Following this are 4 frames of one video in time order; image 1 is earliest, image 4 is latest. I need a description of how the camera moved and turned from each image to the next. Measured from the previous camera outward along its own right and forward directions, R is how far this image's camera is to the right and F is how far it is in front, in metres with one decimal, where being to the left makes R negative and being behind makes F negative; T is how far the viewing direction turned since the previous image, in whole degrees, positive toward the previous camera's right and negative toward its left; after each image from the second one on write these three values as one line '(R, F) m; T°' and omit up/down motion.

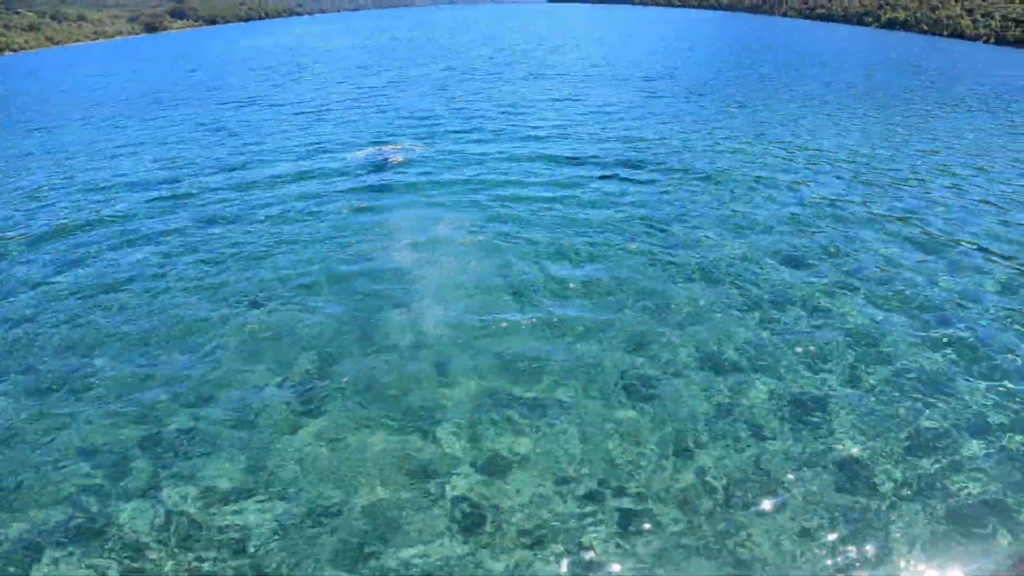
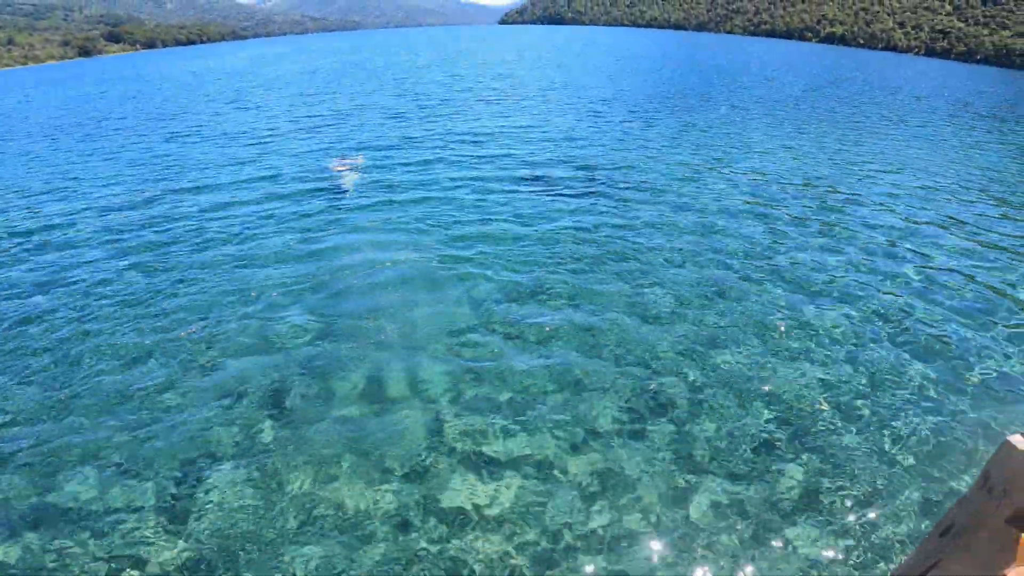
(+1.5, -1.5) m; -8°
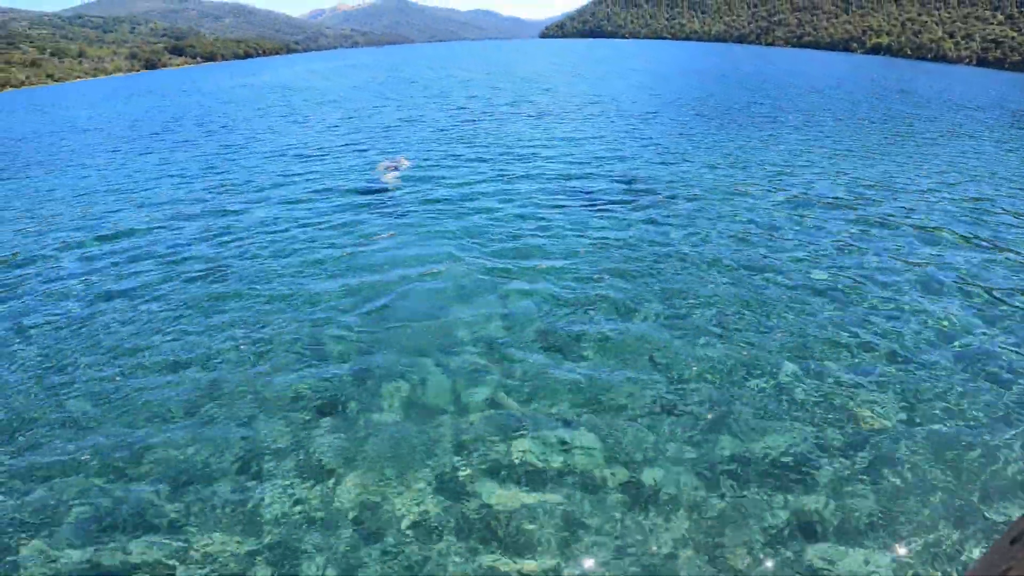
(-0.4, -0.7) m; -3°
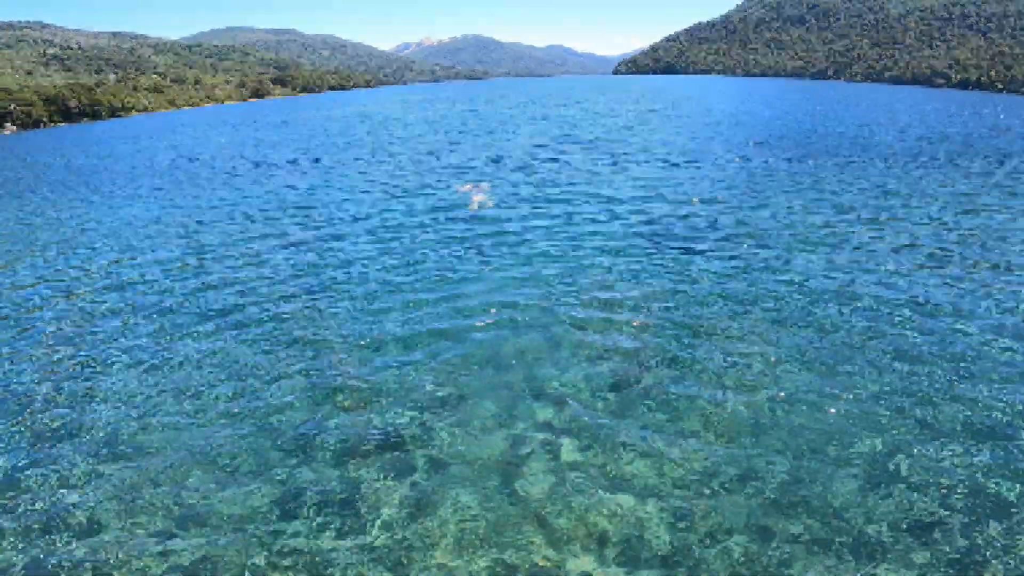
(-0.6, -2.1) m; -5°
